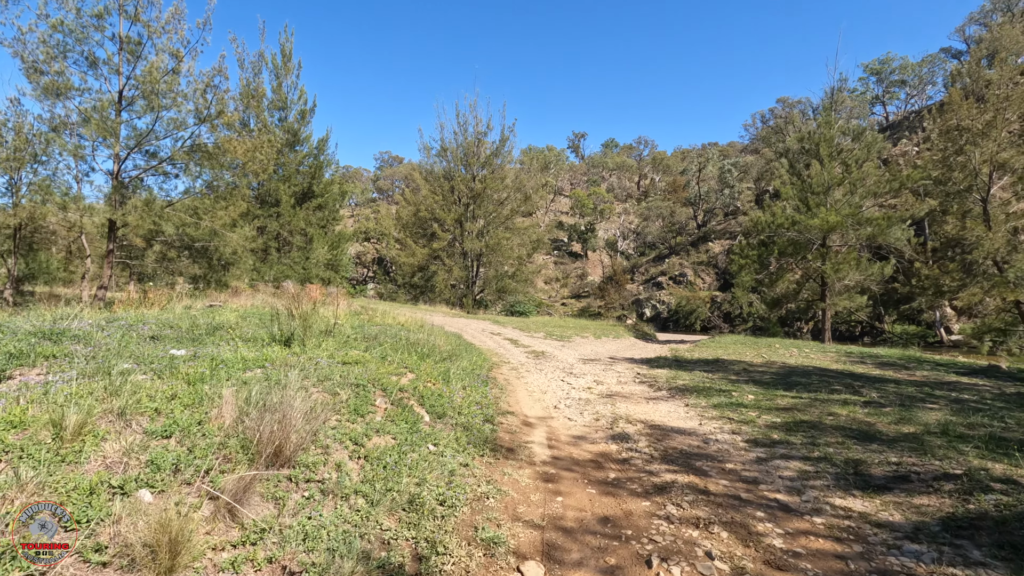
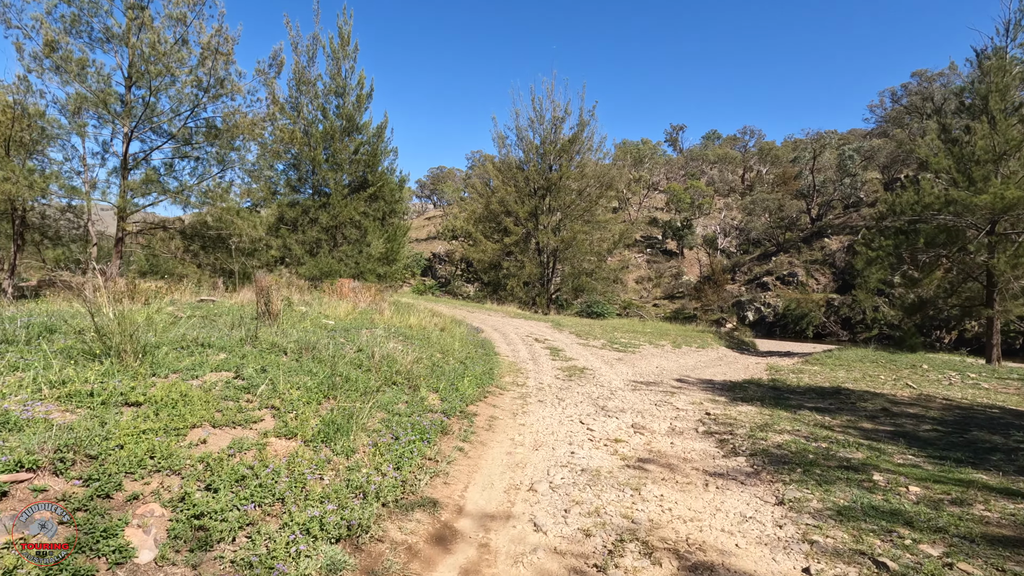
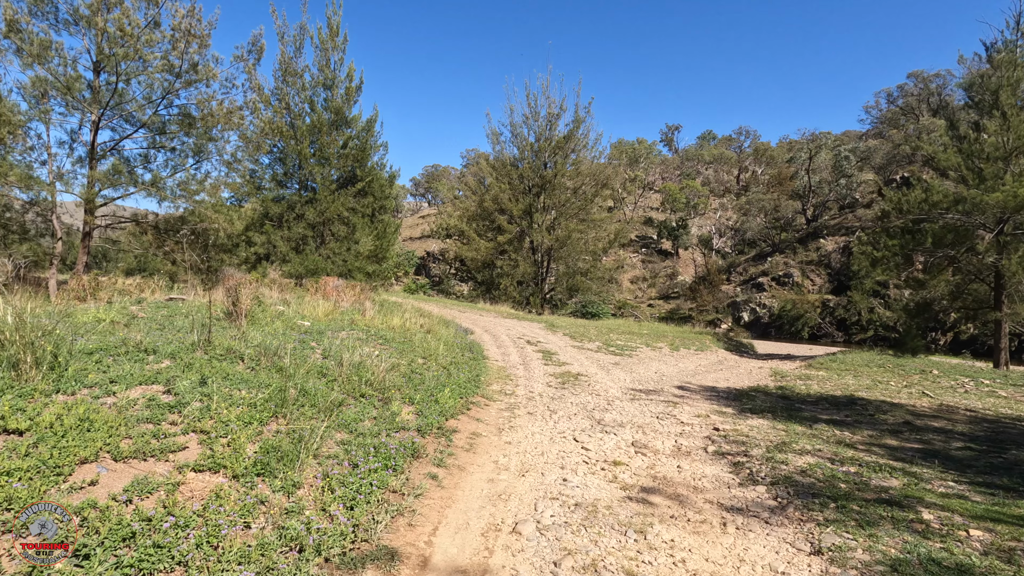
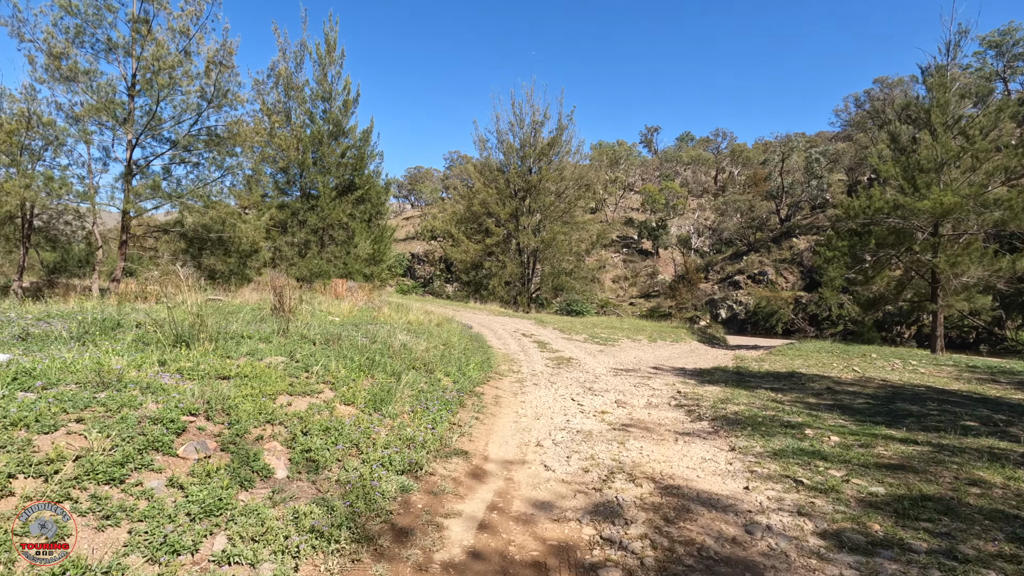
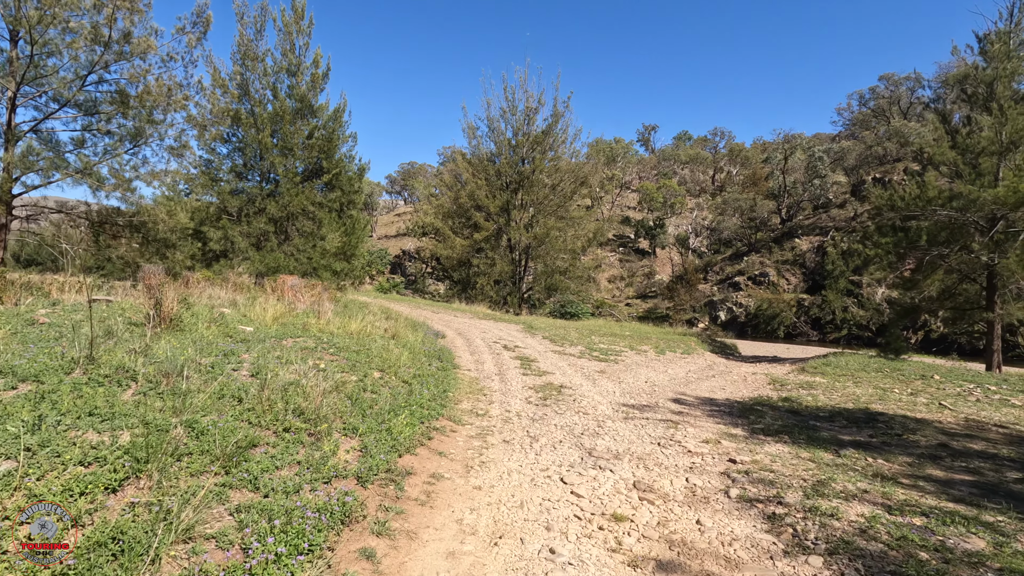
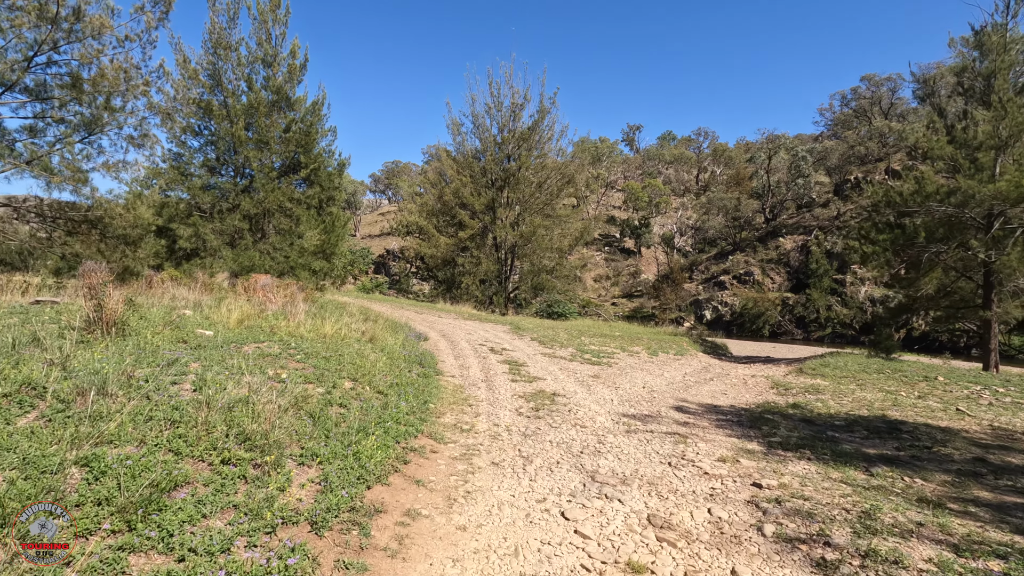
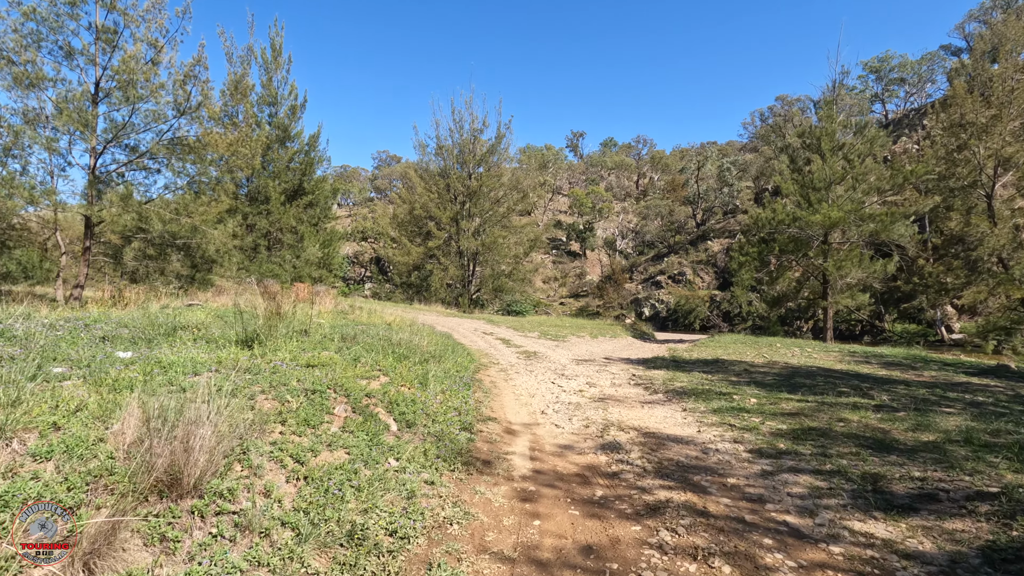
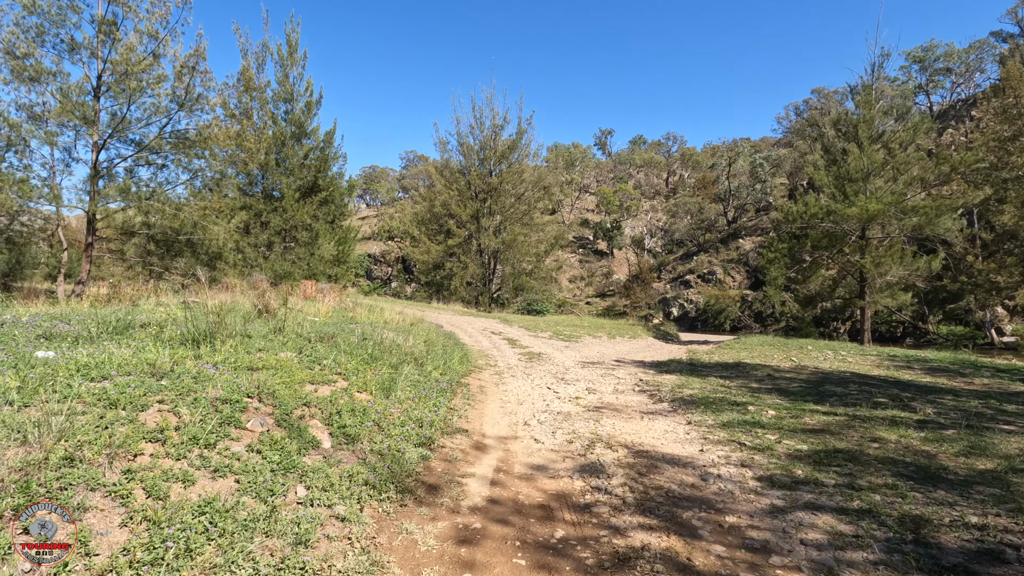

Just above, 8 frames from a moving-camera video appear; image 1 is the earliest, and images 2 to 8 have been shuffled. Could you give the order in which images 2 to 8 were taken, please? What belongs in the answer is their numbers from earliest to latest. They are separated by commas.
7, 8, 4, 2, 3, 5, 6
